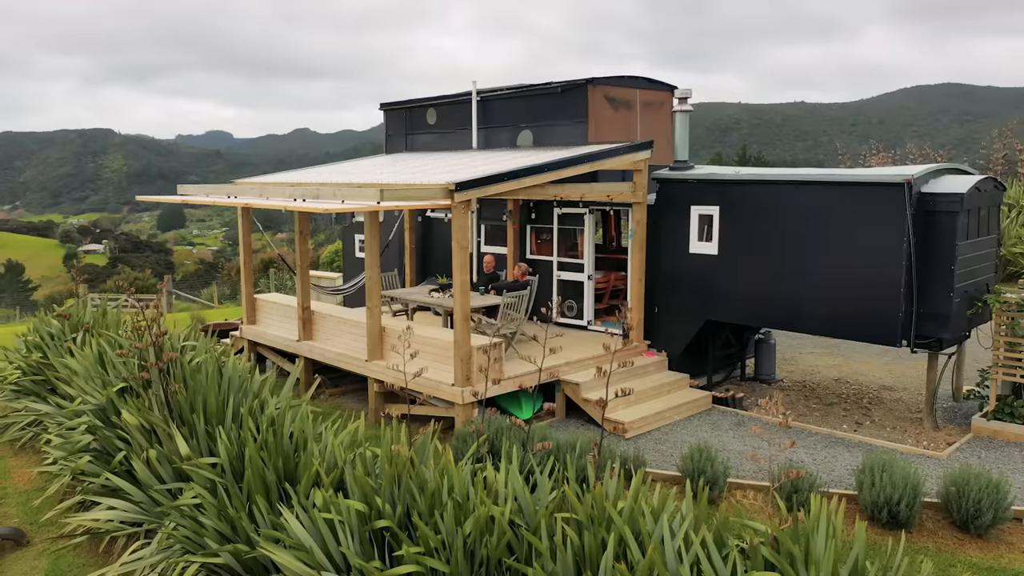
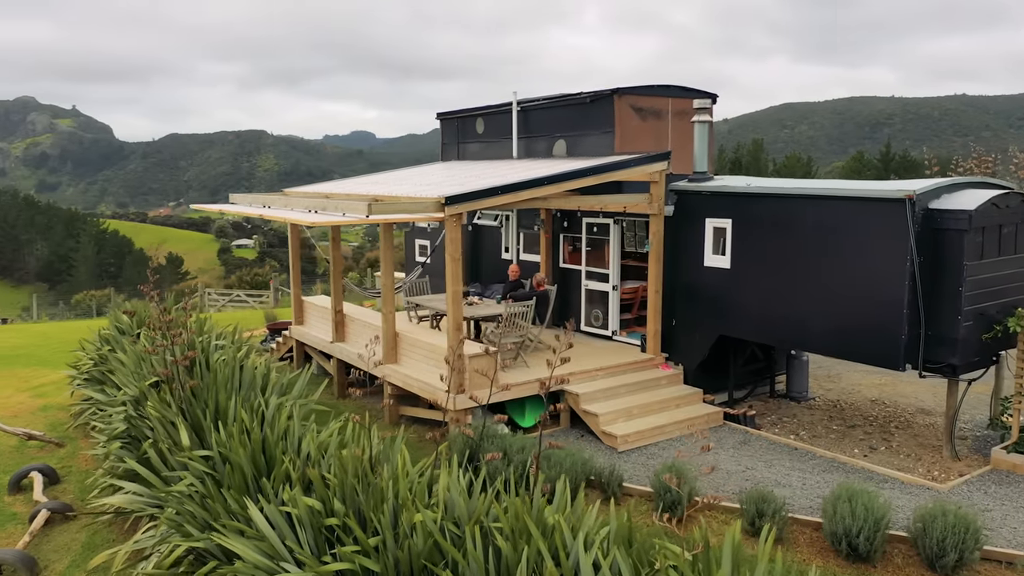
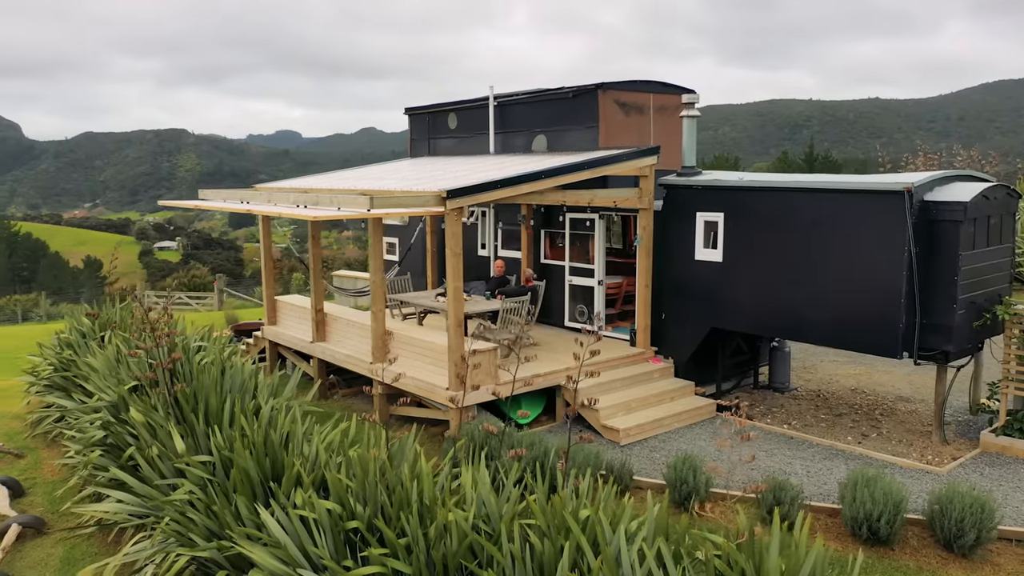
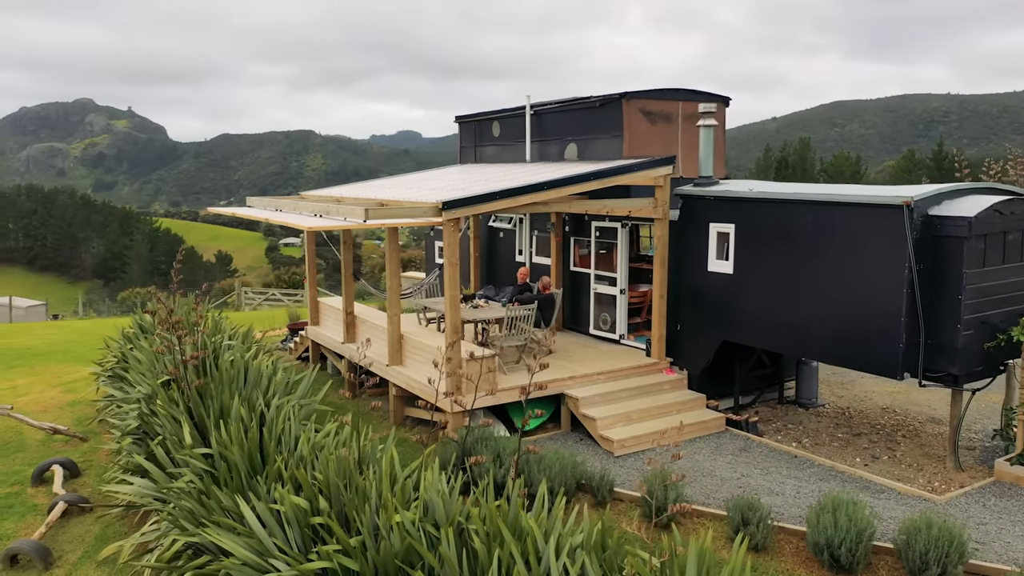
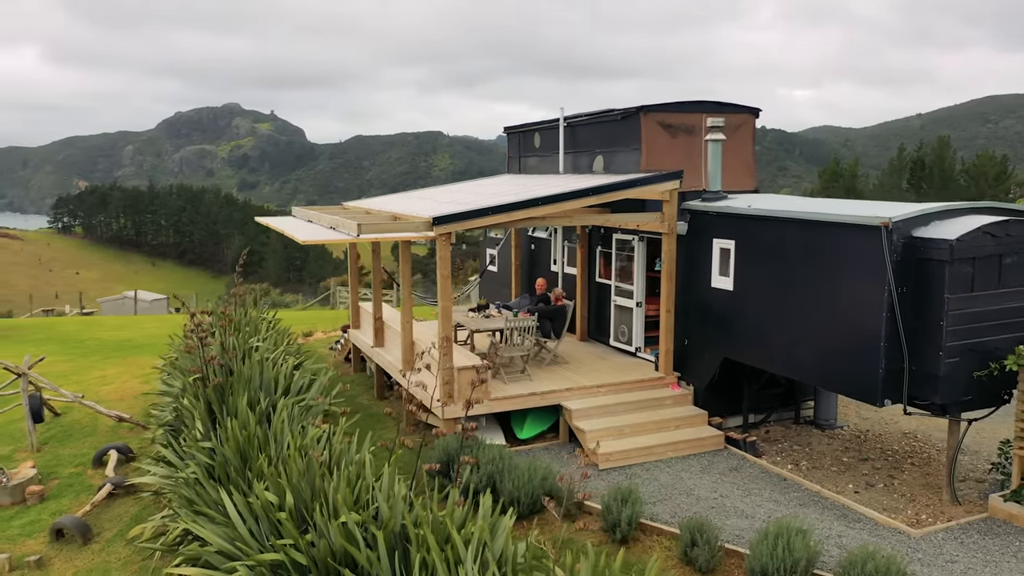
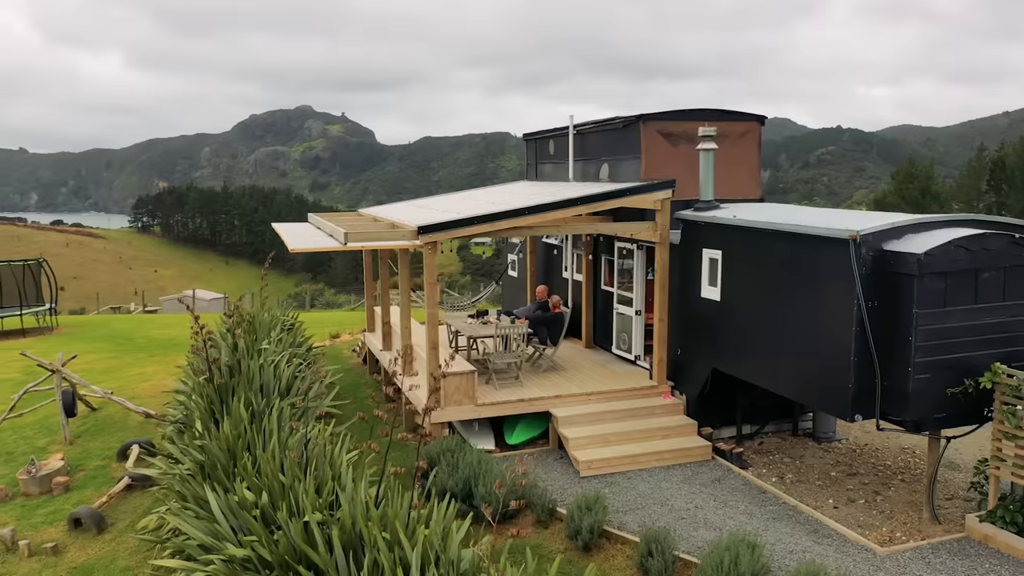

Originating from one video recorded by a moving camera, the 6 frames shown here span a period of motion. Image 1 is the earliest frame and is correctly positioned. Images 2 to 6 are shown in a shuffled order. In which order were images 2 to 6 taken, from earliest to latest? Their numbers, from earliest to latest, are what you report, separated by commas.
3, 2, 4, 5, 6
